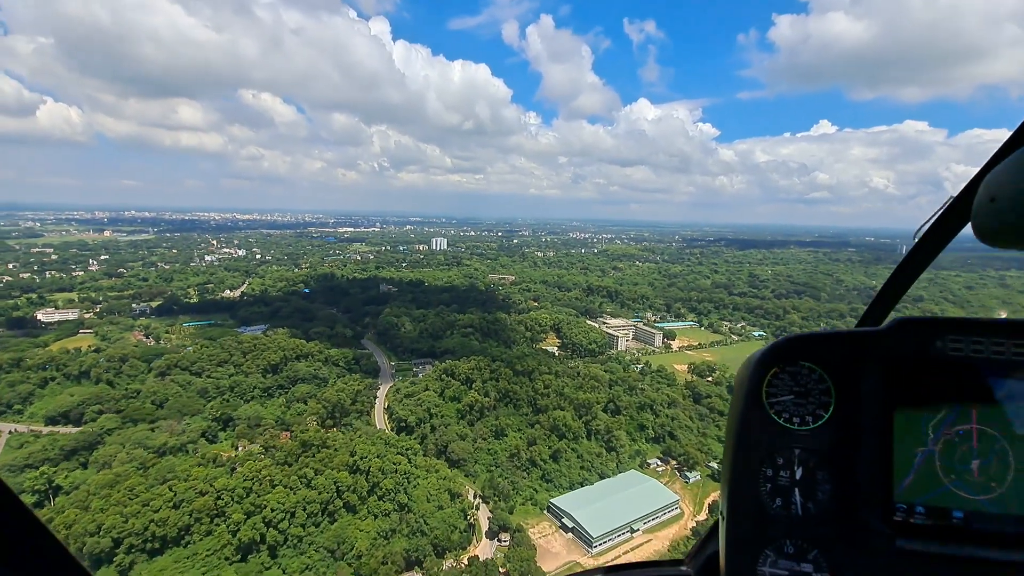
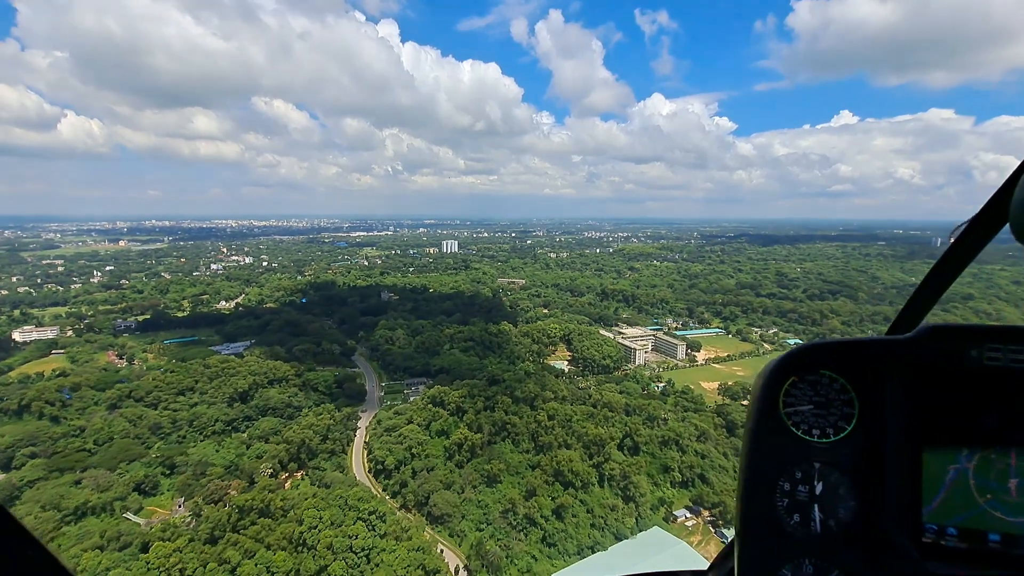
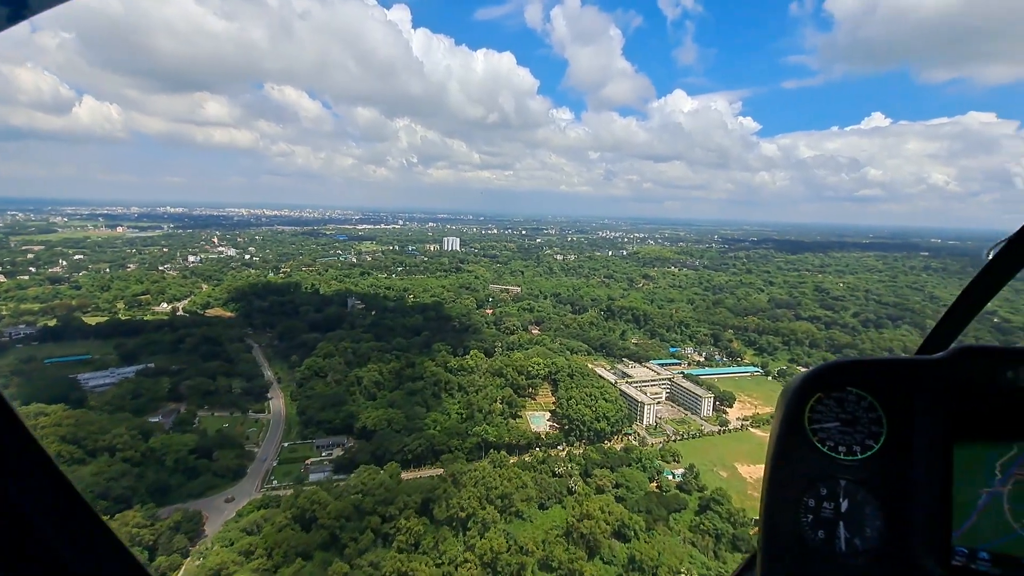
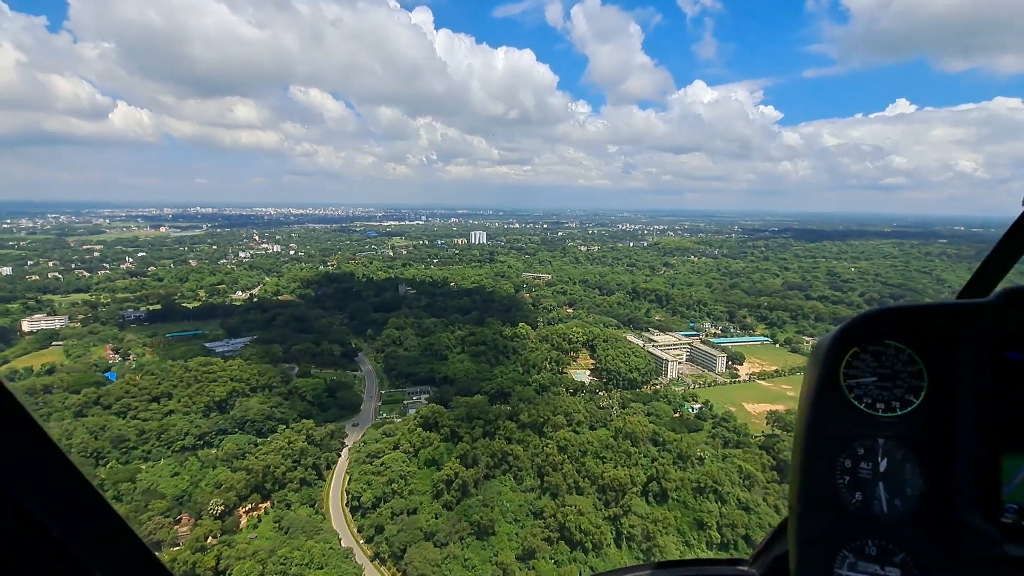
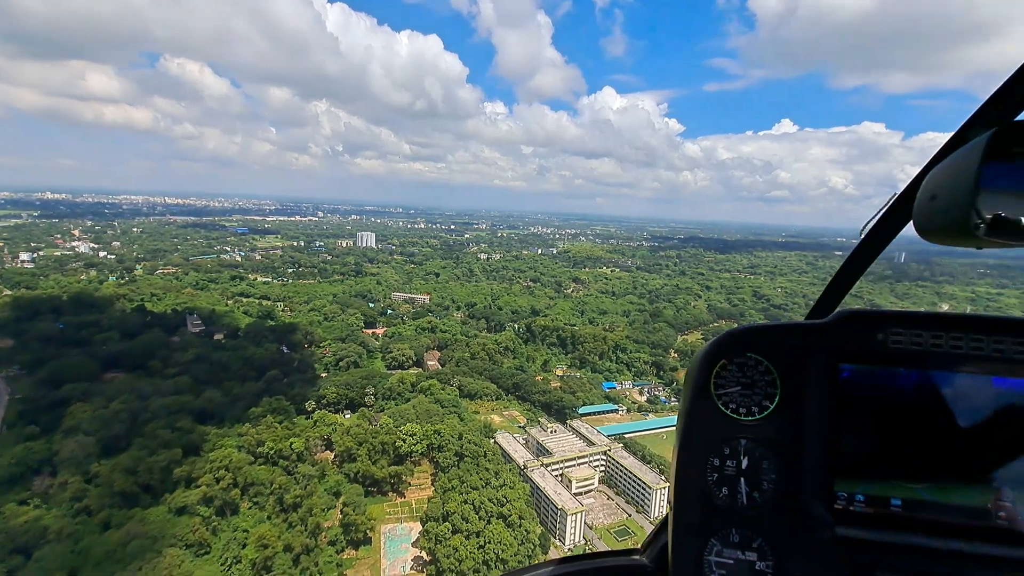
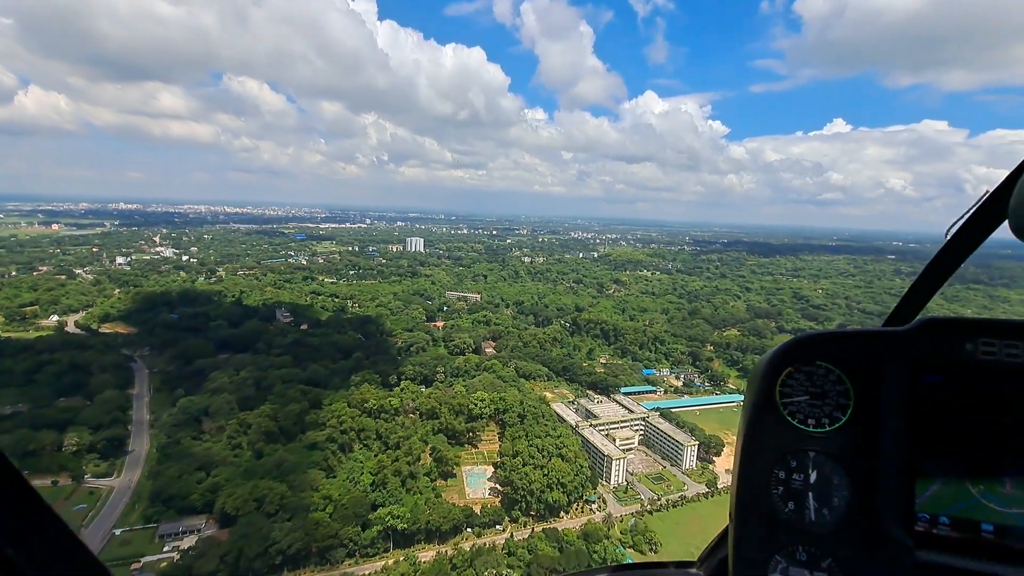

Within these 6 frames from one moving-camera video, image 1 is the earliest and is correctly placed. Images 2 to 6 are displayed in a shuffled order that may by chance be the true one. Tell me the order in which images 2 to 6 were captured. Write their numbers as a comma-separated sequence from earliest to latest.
2, 4, 3, 6, 5
